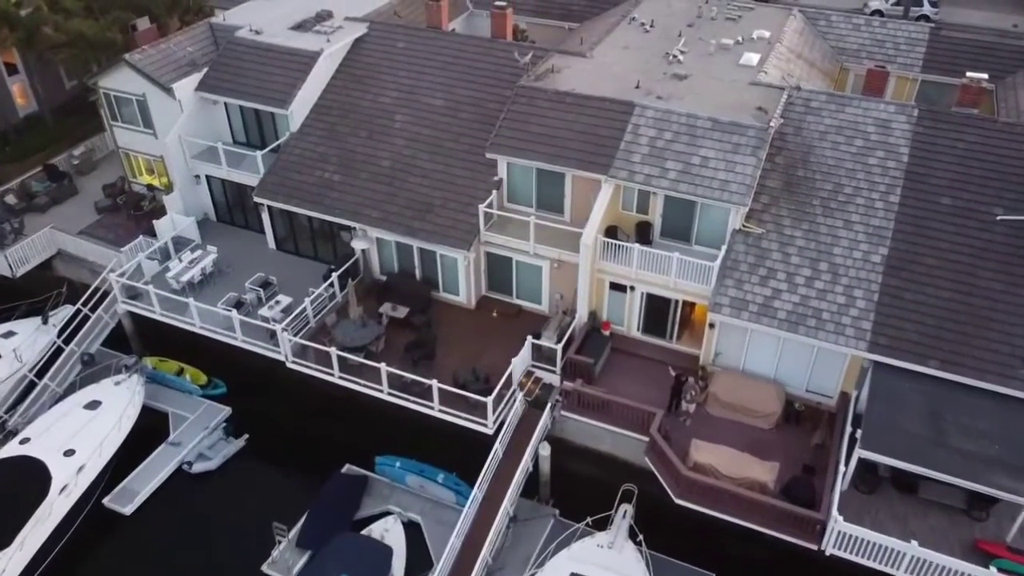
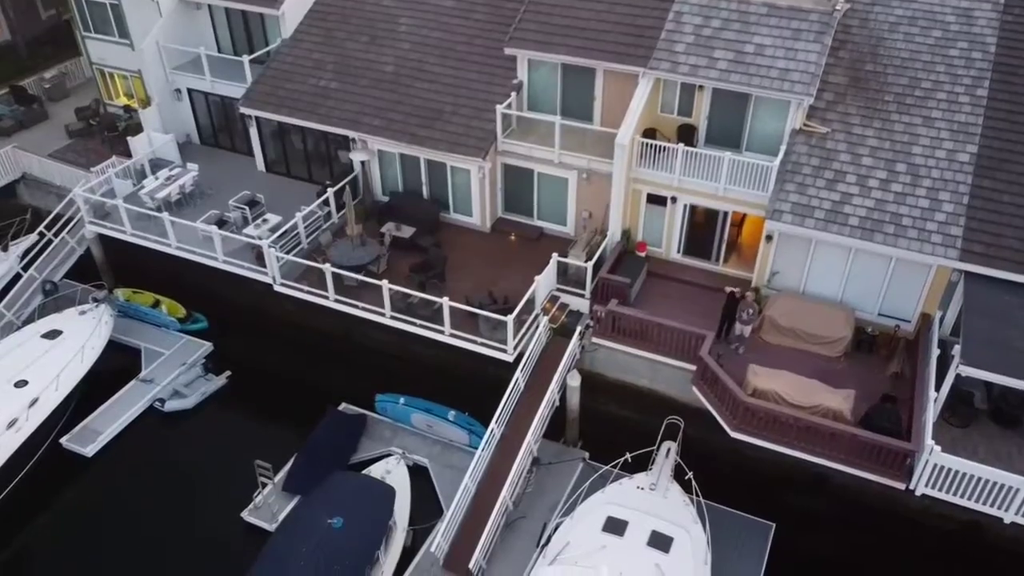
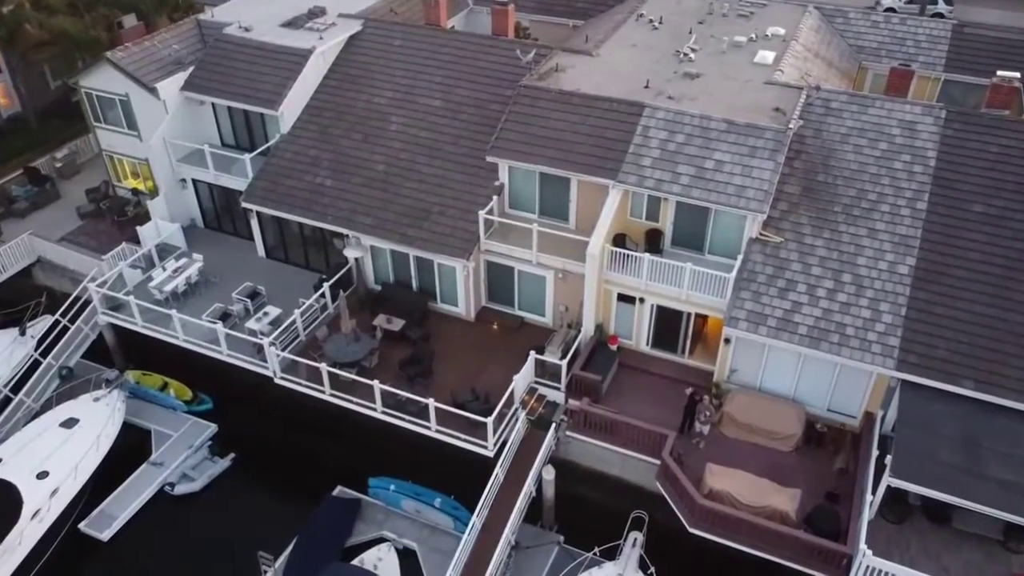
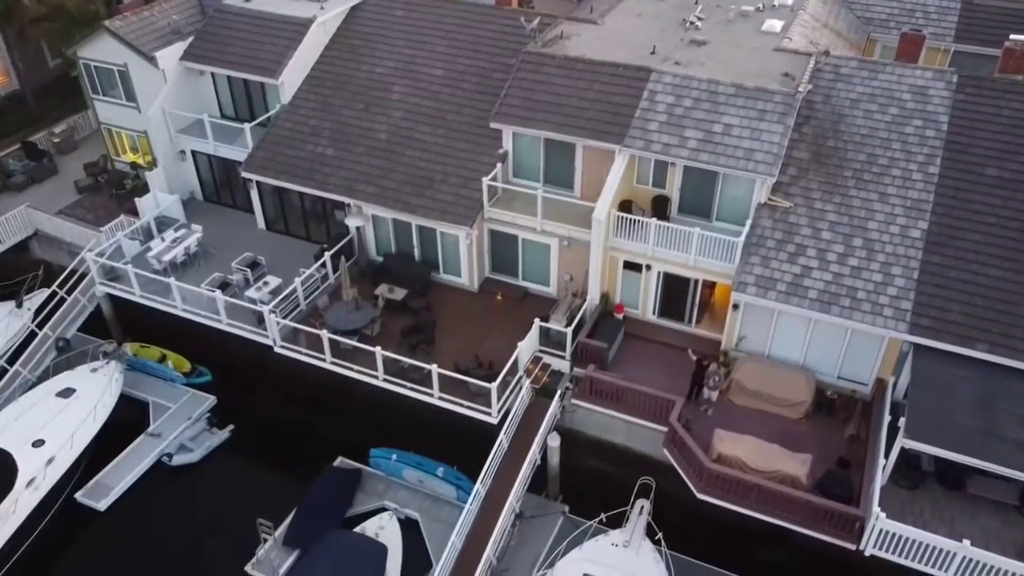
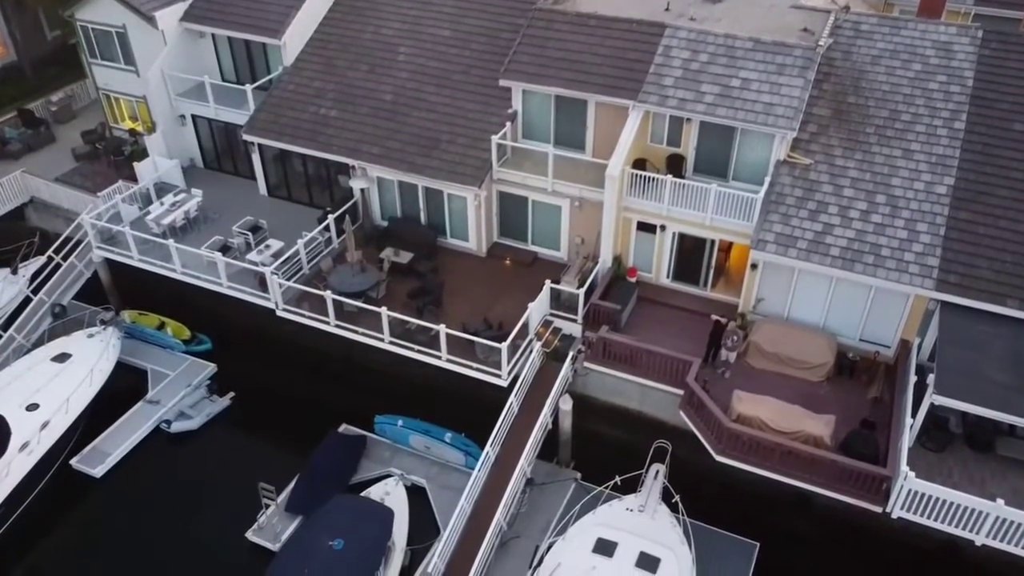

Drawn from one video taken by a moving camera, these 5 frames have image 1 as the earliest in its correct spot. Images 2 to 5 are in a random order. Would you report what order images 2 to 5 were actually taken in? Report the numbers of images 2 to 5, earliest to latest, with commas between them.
3, 4, 5, 2
